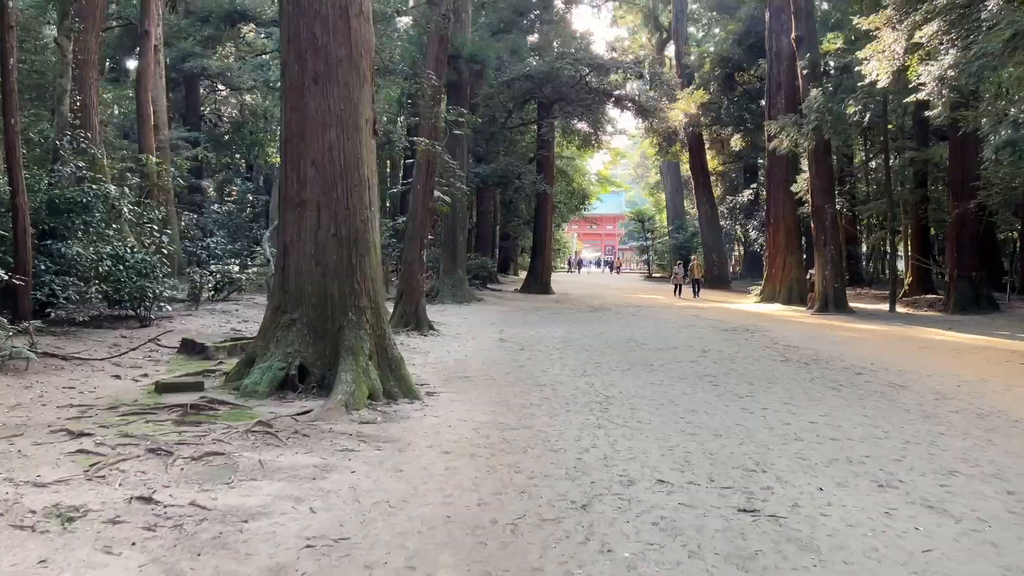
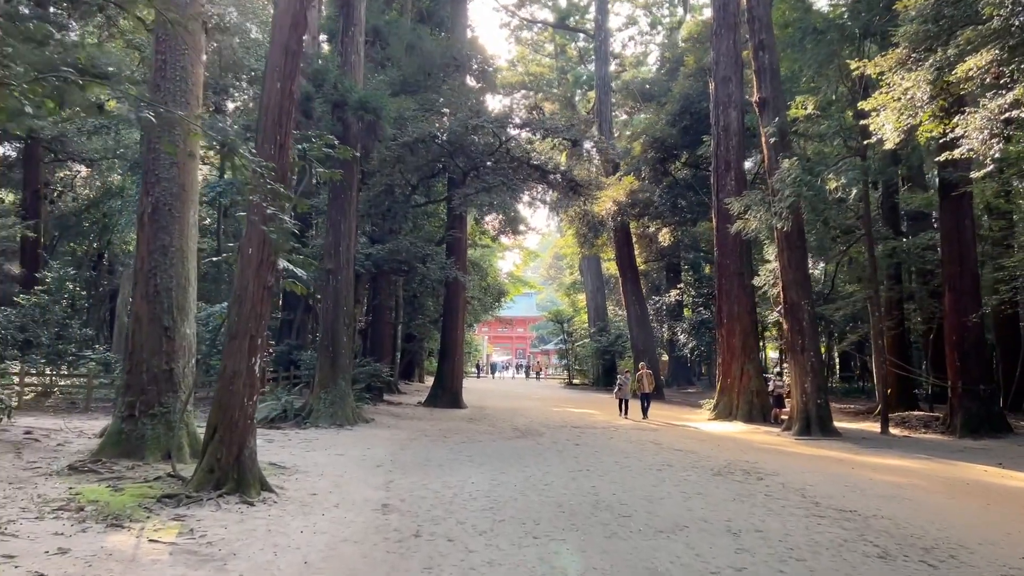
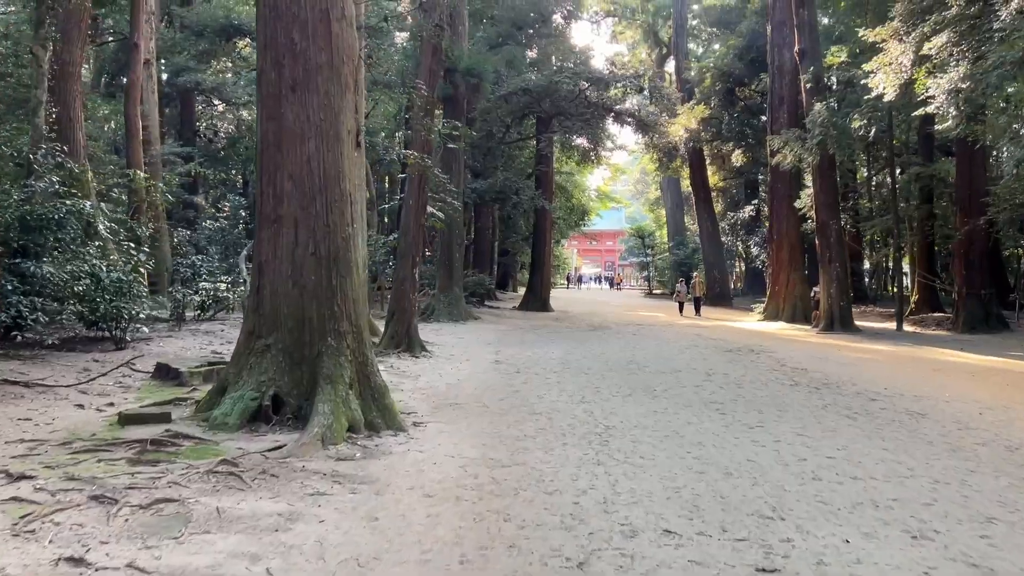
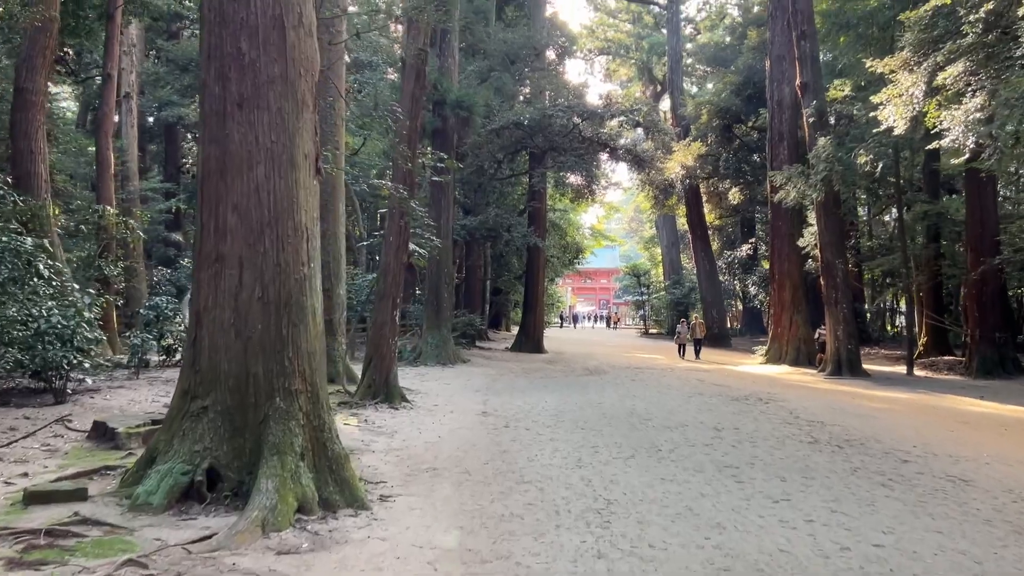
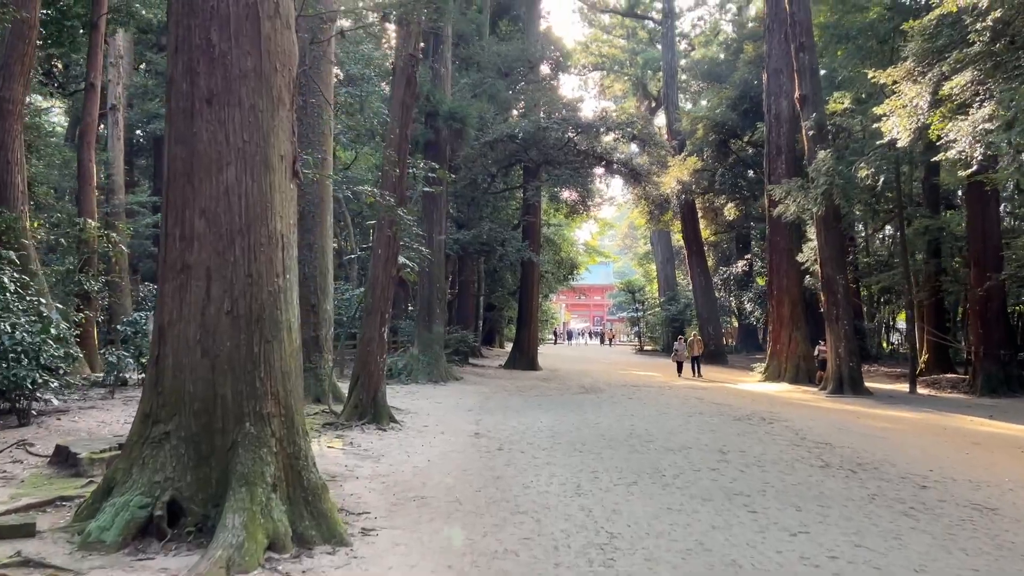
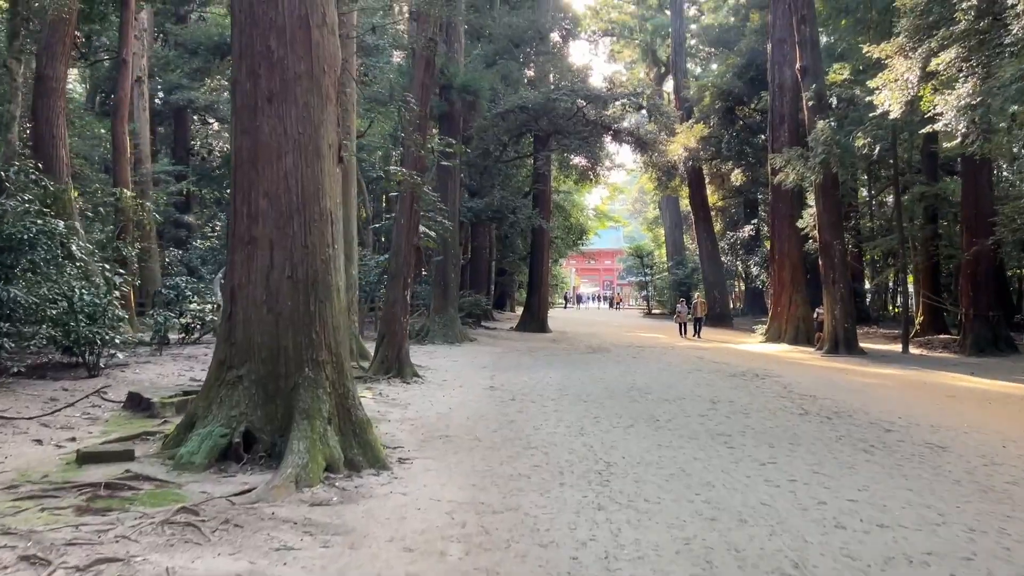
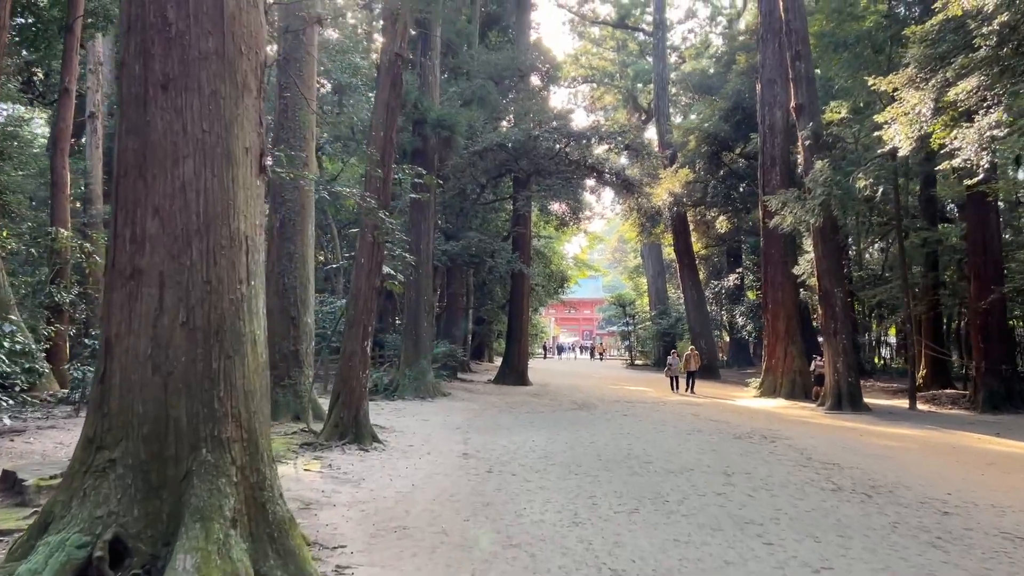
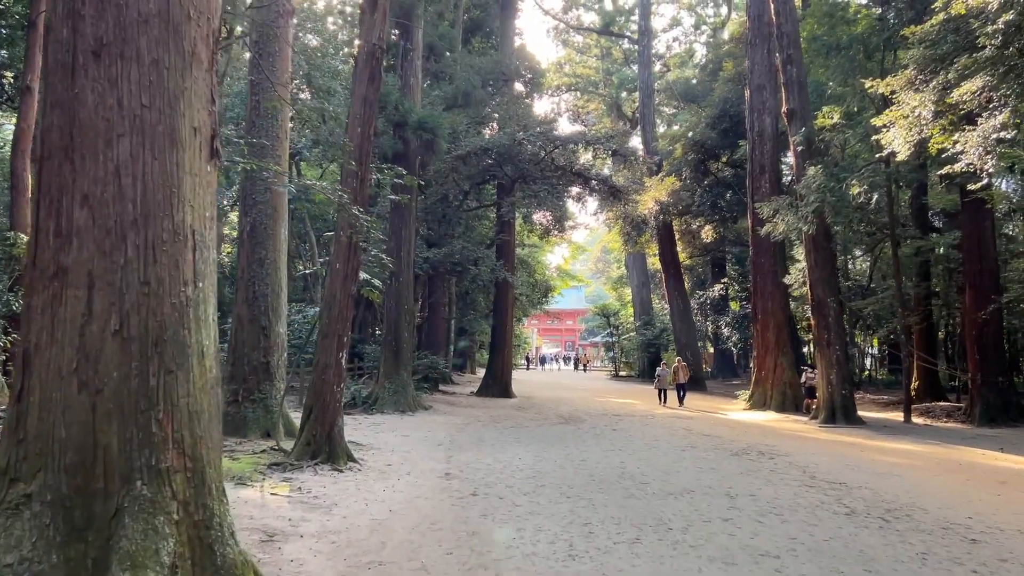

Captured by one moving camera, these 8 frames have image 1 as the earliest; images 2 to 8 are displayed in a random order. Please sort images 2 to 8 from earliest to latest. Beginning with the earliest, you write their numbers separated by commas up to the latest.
3, 6, 4, 5, 7, 8, 2
